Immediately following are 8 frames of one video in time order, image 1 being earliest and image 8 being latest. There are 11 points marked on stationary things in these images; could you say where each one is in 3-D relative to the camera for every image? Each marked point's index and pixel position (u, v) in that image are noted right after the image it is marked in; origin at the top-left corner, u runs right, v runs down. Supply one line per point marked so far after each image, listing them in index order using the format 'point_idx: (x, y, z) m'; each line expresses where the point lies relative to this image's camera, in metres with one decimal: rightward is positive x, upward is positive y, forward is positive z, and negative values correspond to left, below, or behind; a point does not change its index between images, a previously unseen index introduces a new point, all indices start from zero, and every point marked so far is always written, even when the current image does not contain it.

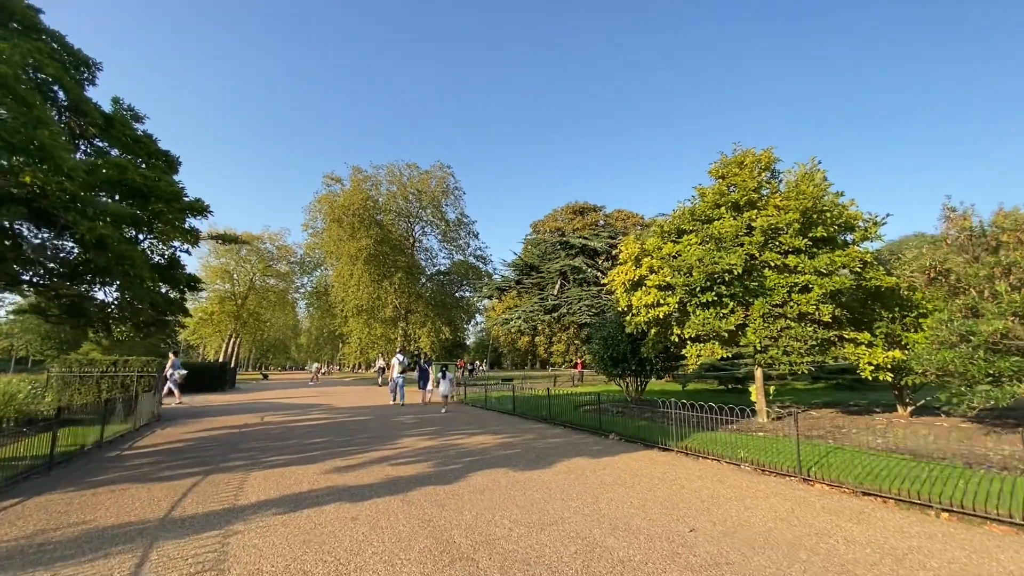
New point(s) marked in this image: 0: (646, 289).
0: (+3.8, 0.0, +13.4) m
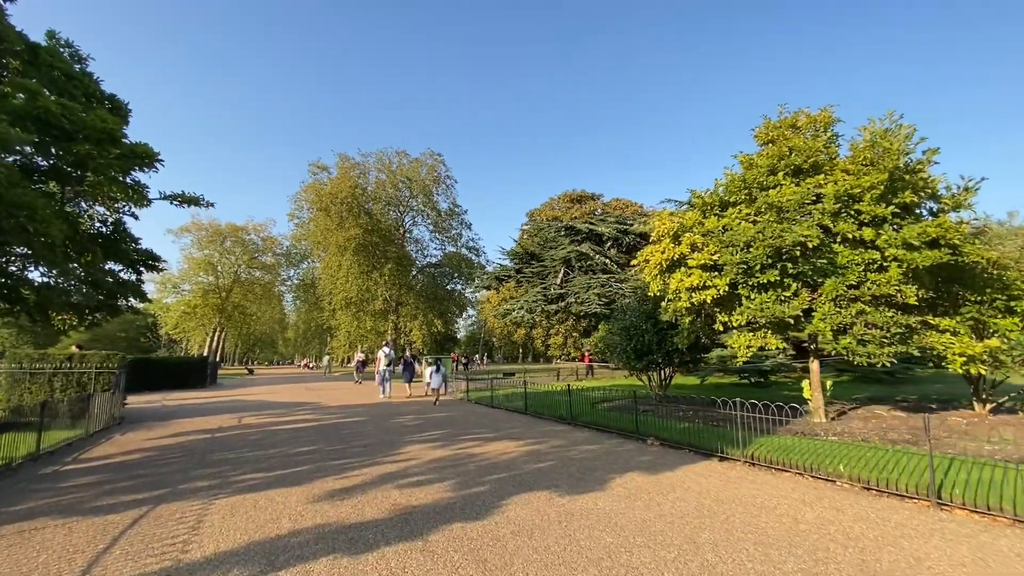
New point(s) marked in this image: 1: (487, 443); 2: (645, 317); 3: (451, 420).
0: (+4.3, +0.4, +11.6) m
1: (-0.5, -3.3, +10.2) m
2: (+4.4, -1.0, +15.8) m
3: (-1.7, -3.9, +13.8) m
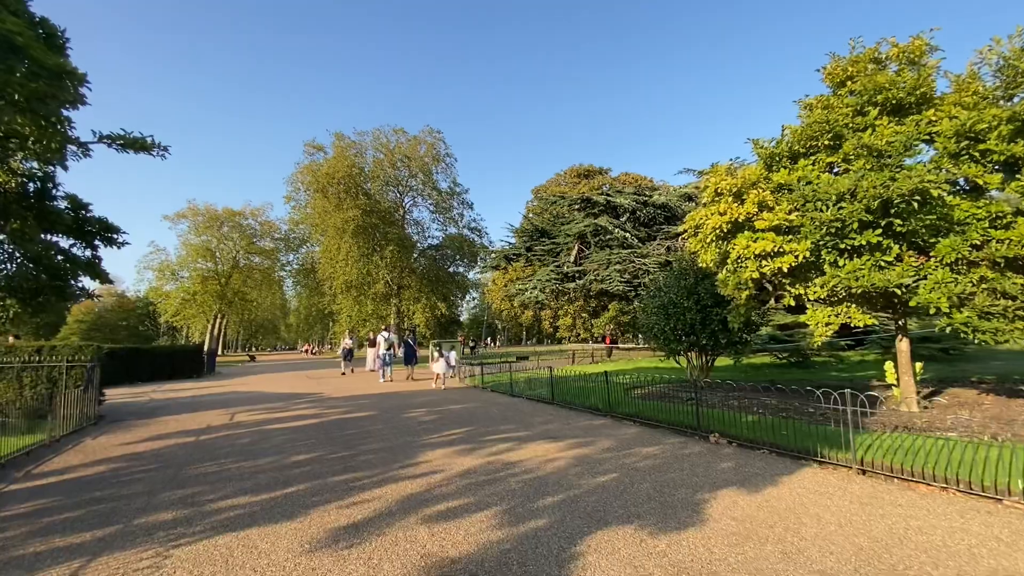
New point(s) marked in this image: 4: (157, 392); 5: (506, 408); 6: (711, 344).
0: (+4.9, +1.1, +9.7) m
1: (+0.2, -2.8, +8.5) m
2: (+5.1, -0.1, +13.9) m
3: (-1.0, -3.2, +12.1) m
4: (-13.9, -4.1, +18.7) m
5: (-0.2, -3.3, +13.0) m
6: (+5.7, -1.6, +13.6) m
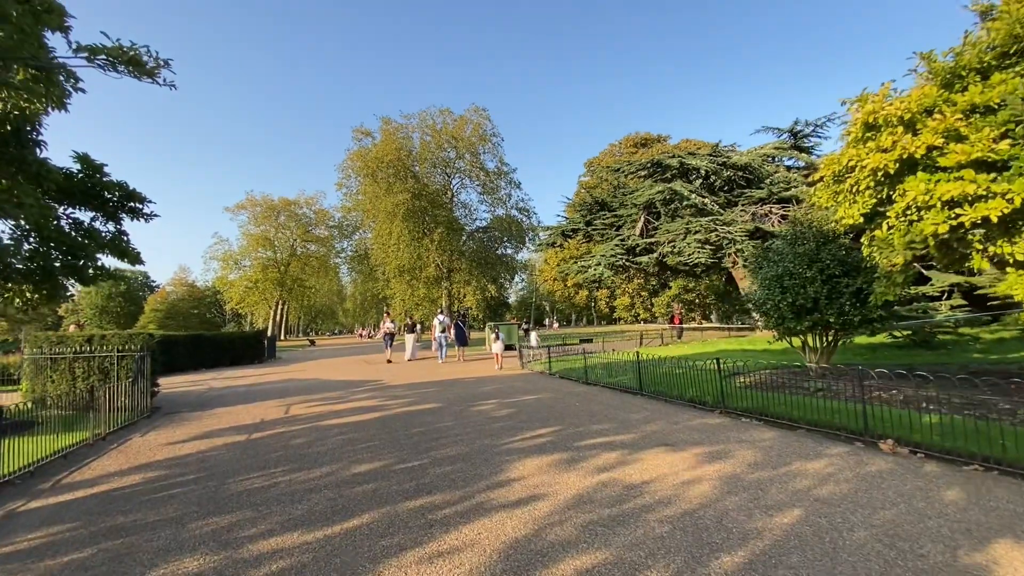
0: (+6.4, +1.7, +7.2) m
1: (+1.7, -2.3, +6.6) m
2: (+7.1, +0.7, +11.5) m
3: (+0.9, -2.6, +10.4) m
4: (-11.3, -3.5, +18.3) m
5: (+1.8, -2.6, +11.2) m
6: (+7.6, -0.8, +11.1) m
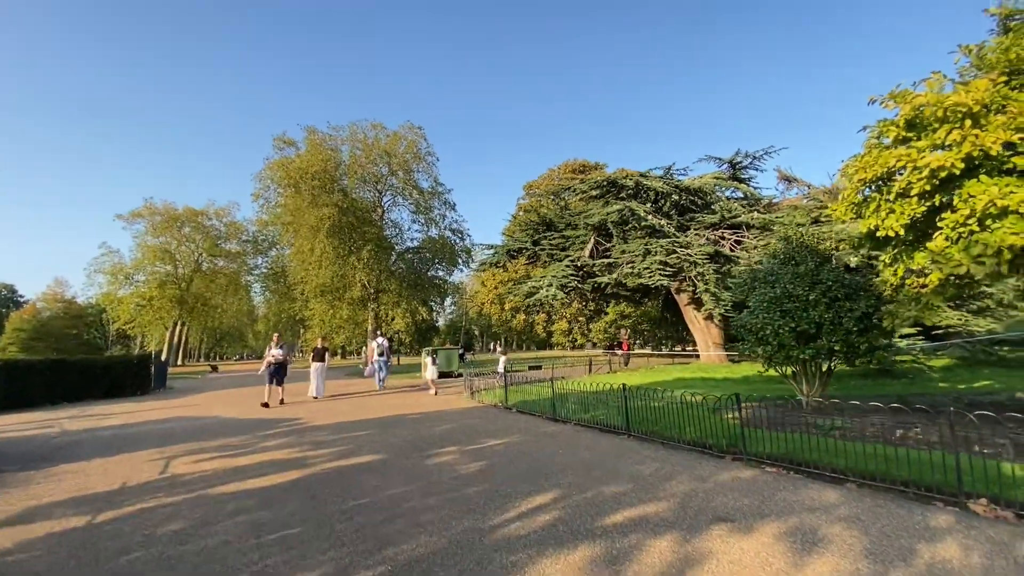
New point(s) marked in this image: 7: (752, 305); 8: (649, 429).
0: (+6.4, +1.4, +6.1) m
1: (+1.8, -2.5, +4.6) m
2: (+6.4, +0.1, +10.4) m
3: (+0.4, -2.9, +8.2) m
4: (-12.9, -3.9, +14.0) m
5: (+1.1, -3.0, +9.1) m
6: (+7.0, -1.3, +10.0) m
7: (+5.6, -0.4, +11.1) m
8: (+2.9, -3.0, +10.1) m
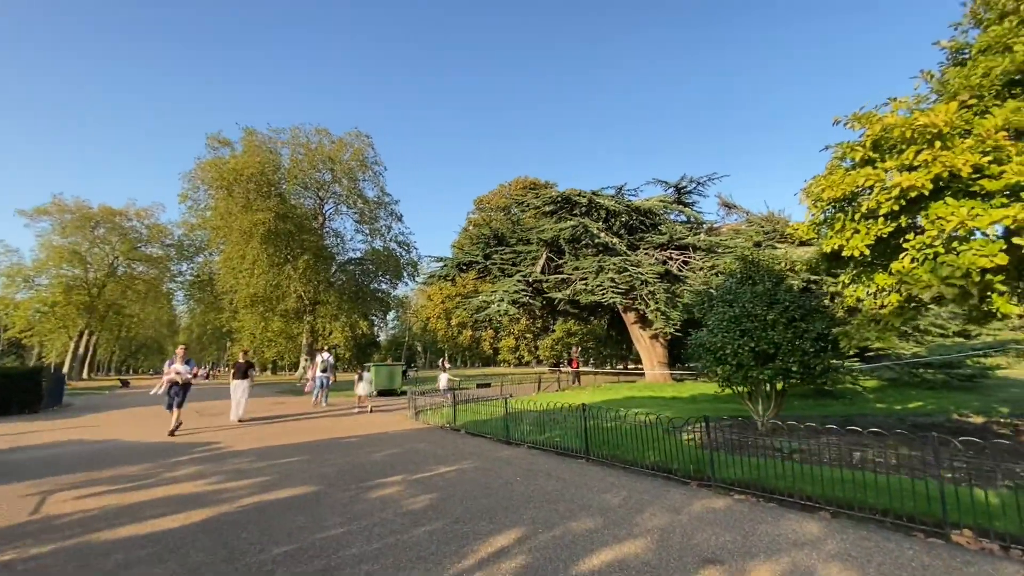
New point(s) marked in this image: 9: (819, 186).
0: (+6.0, +1.1, +6.1) m
1: (+1.5, -2.5, +4.0) m
2: (+5.5, -0.3, +10.3) m
3: (-0.3, -3.1, +7.3) m
4: (-14.2, -3.9, +11.6) m
5: (+0.3, -3.2, +8.3) m
6: (+6.0, -1.8, +10.0) m
7: (+4.5, -0.8, +10.9) m
8: (+1.9, -3.3, +9.6) m
9: (+5.1, +1.7, +7.9) m
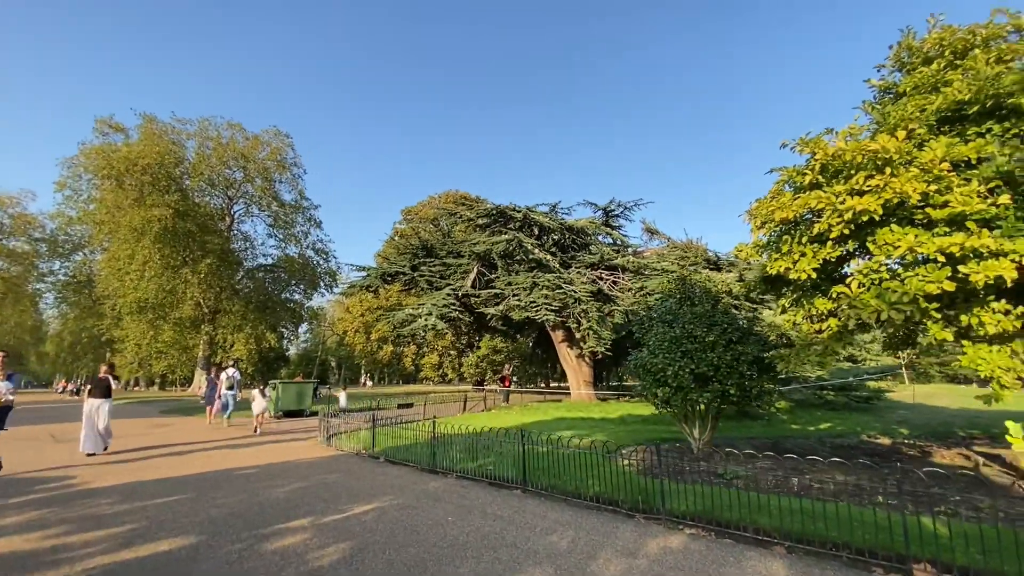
0: (+5.4, +0.8, +6.2) m
1: (+1.1, -2.6, +3.2) m
2: (+4.1, -0.7, +10.2) m
3: (-1.2, -3.2, +6.2) m
4: (-15.6, -3.5, +8.3) m
5: (-0.7, -3.4, +7.3) m
6: (+4.7, -2.2, +9.9) m
7: (+3.1, -1.2, +10.6) m
8: (+0.6, -3.5, +8.8) m
9: (+4.2, +1.3, +7.9) m
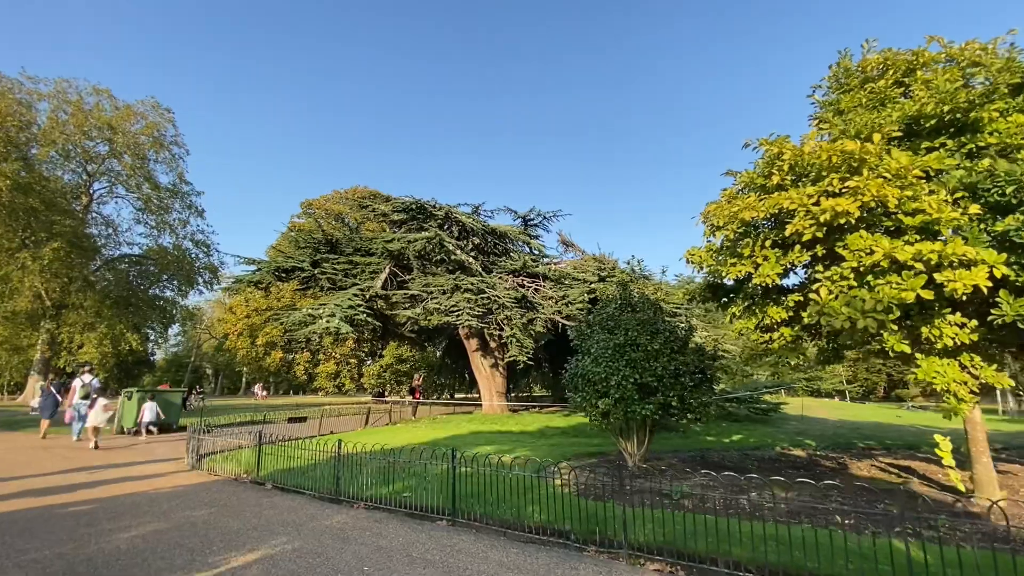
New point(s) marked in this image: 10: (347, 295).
0: (+4.8, +0.7, +6.0) m
1: (+1.1, -2.5, +2.2) m
2: (+2.7, -0.9, +9.6) m
3: (-1.8, -3.0, +4.6) m
4: (-16.3, -2.6, +3.8) m
5: (-1.6, -3.2, +5.8) m
6: (+3.3, -2.4, +9.4) m
7: (+1.6, -1.3, +9.8) m
8: (-0.5, -3.5, +7.5) m
9: (+3.4, +1.2, +7.4) m
10: (-6.6, -0.2, +19.3) m
